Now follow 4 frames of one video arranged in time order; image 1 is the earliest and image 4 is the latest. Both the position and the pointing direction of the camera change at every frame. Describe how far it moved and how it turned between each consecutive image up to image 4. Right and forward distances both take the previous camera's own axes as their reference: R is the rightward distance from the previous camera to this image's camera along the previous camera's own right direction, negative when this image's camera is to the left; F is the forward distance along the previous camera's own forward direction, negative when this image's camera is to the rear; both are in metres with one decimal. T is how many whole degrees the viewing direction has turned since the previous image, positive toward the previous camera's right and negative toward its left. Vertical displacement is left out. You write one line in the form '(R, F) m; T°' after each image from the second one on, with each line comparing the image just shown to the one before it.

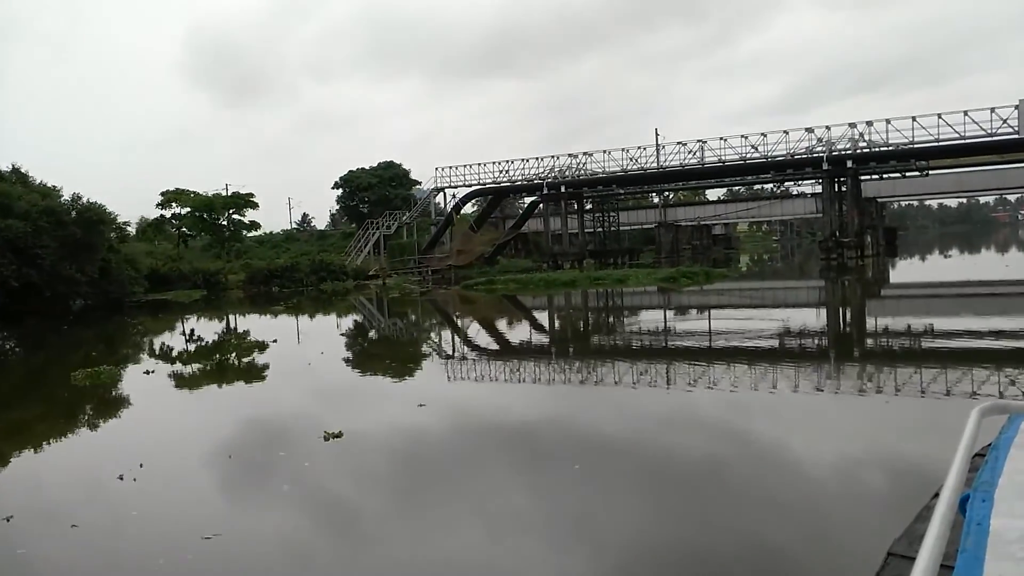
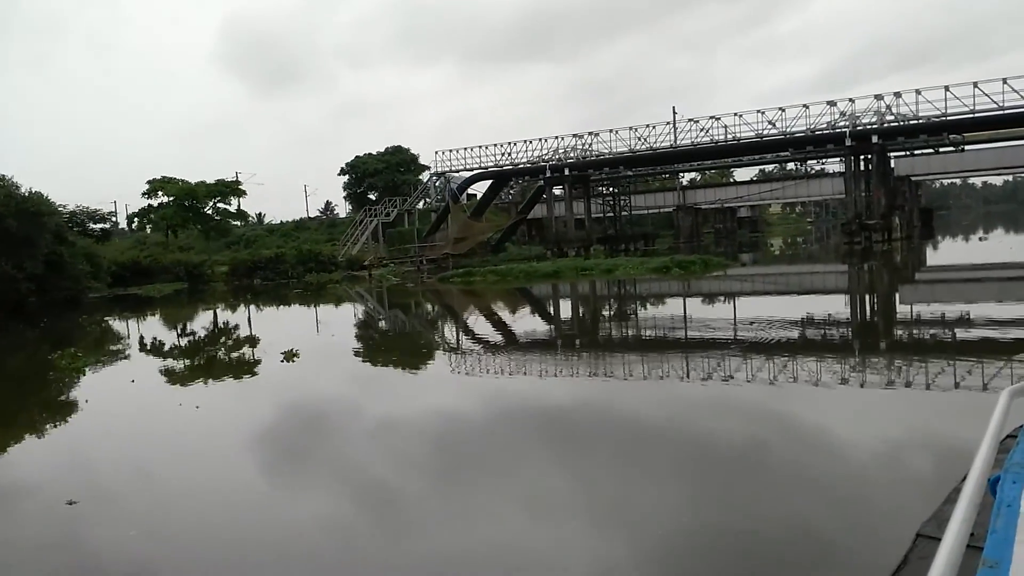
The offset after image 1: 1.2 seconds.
(+0.3, +0.3) m; -3°
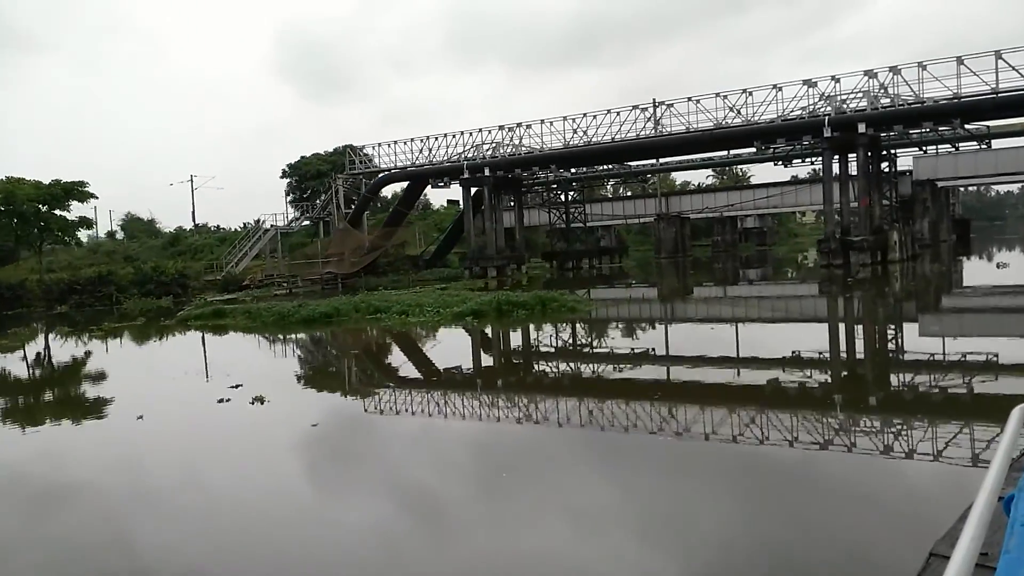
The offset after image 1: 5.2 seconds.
(+0.9, +1.2) m; -3°
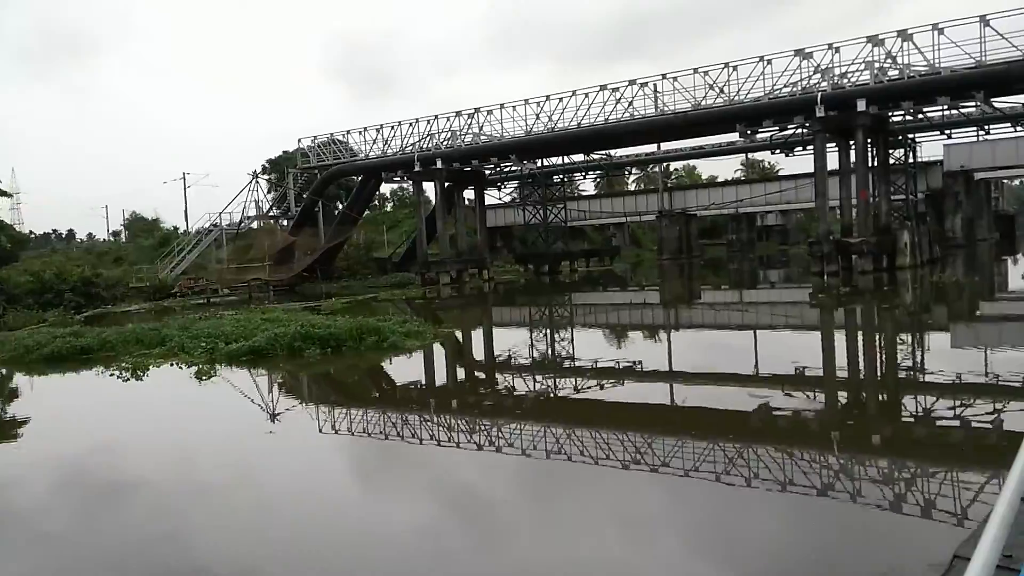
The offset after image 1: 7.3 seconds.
(+0.5, +0.6) m; -3°
